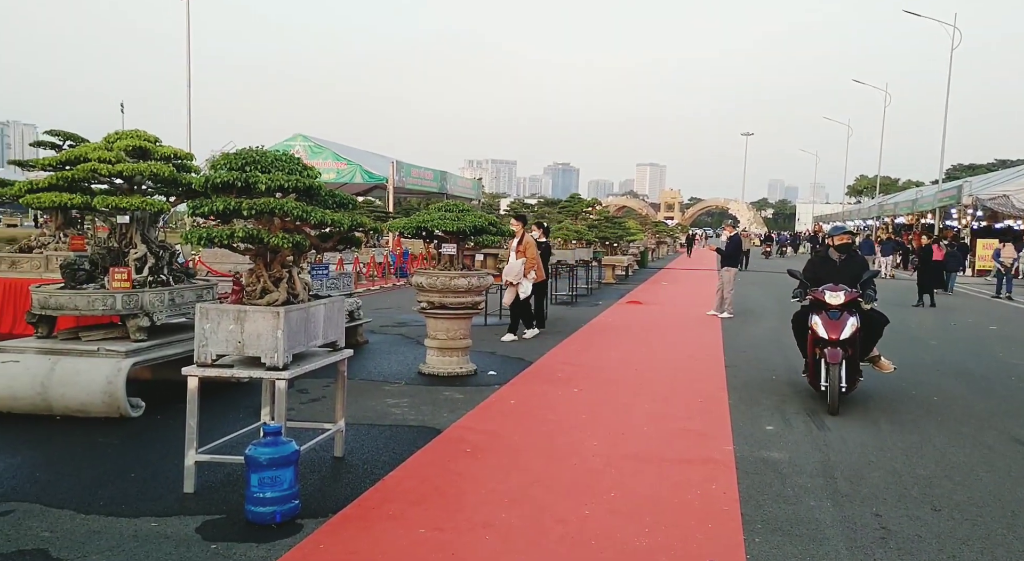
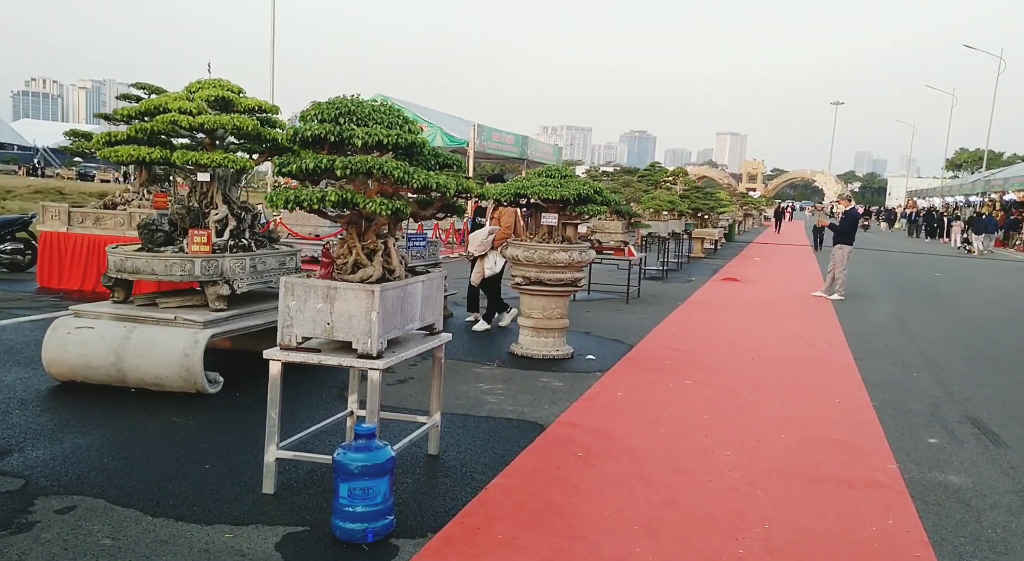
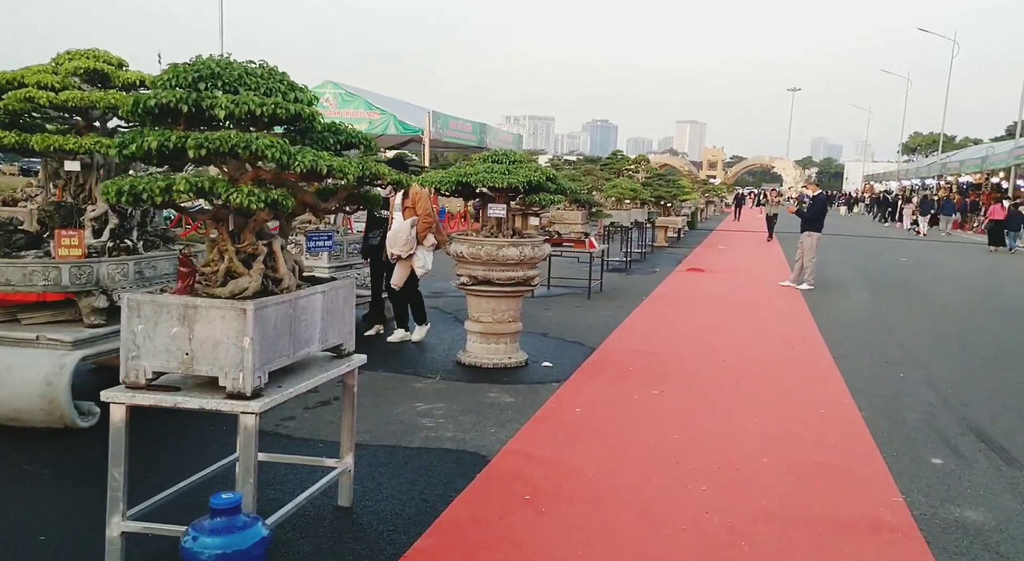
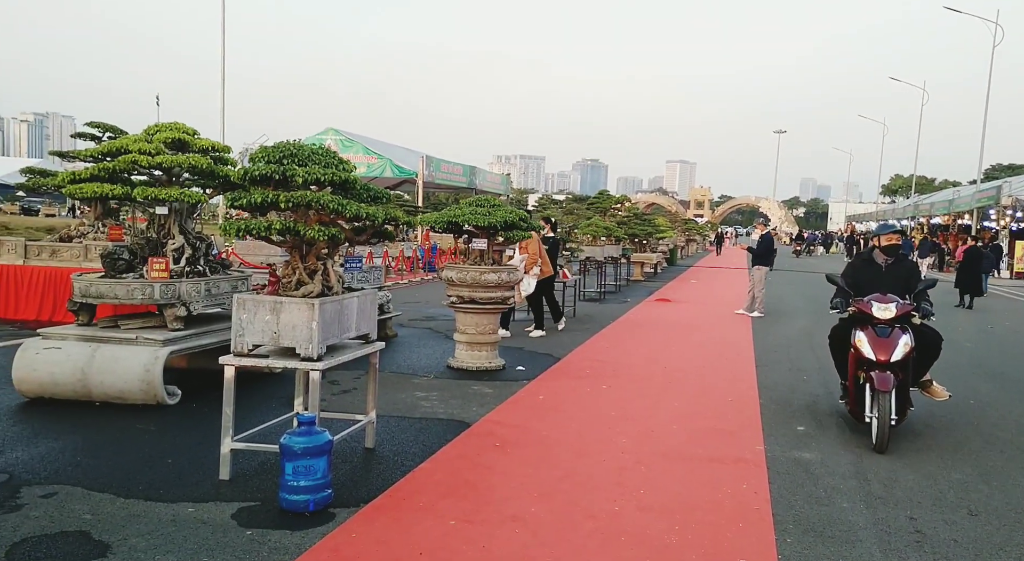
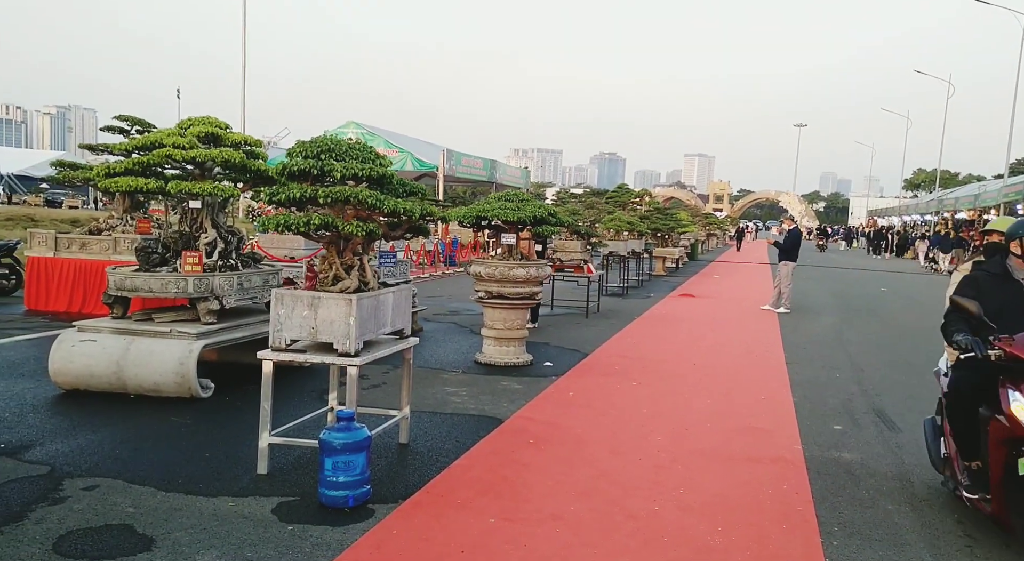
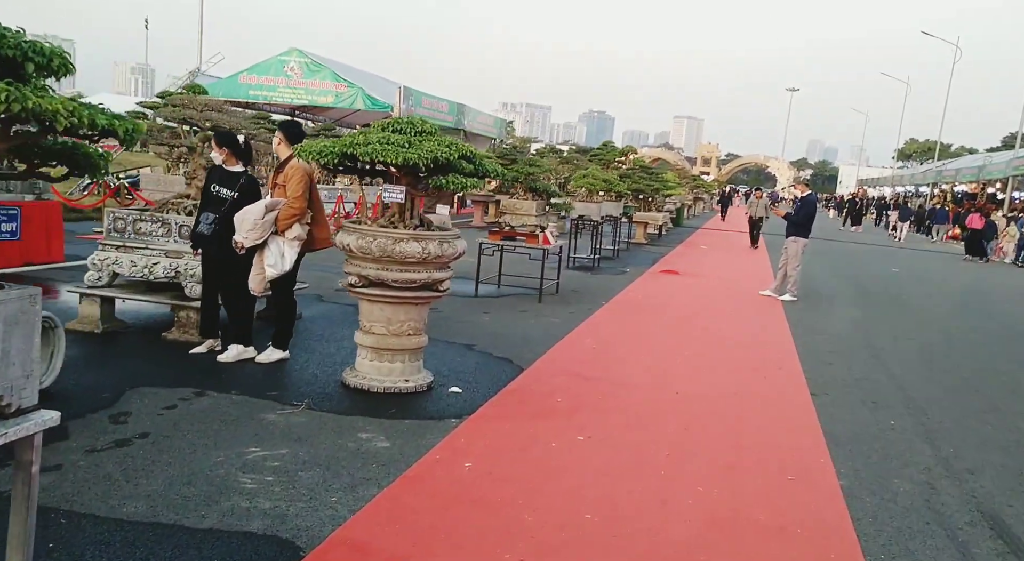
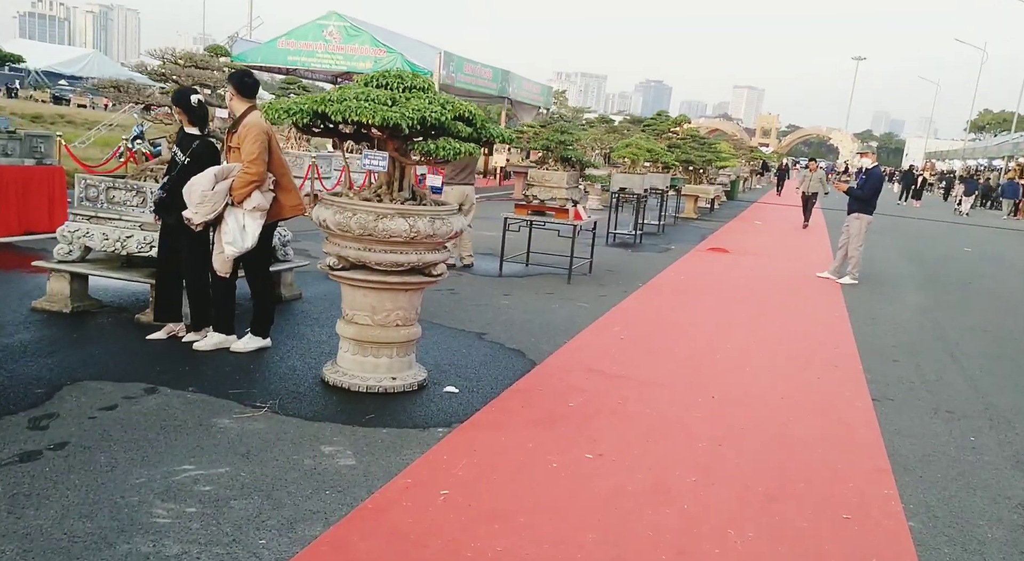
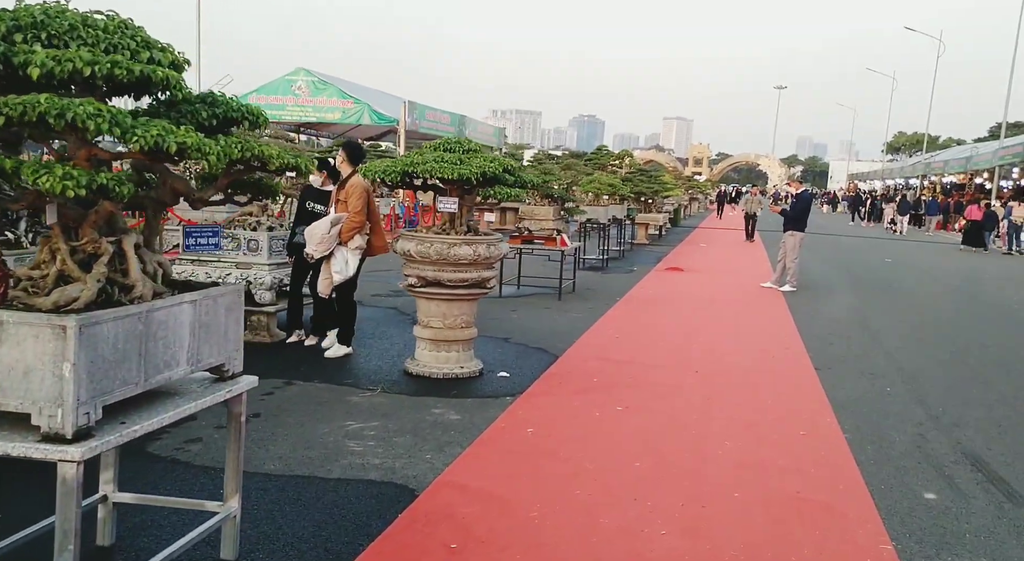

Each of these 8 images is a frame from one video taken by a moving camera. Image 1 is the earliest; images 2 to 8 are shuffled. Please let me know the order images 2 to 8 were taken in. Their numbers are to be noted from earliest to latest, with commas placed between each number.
4, 5, 2, 3, 8, 6, 7
